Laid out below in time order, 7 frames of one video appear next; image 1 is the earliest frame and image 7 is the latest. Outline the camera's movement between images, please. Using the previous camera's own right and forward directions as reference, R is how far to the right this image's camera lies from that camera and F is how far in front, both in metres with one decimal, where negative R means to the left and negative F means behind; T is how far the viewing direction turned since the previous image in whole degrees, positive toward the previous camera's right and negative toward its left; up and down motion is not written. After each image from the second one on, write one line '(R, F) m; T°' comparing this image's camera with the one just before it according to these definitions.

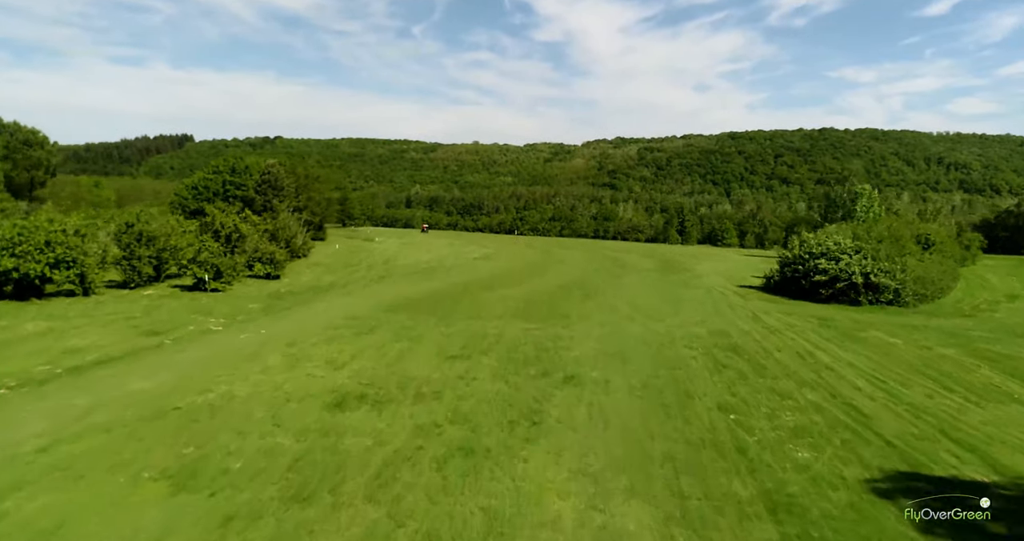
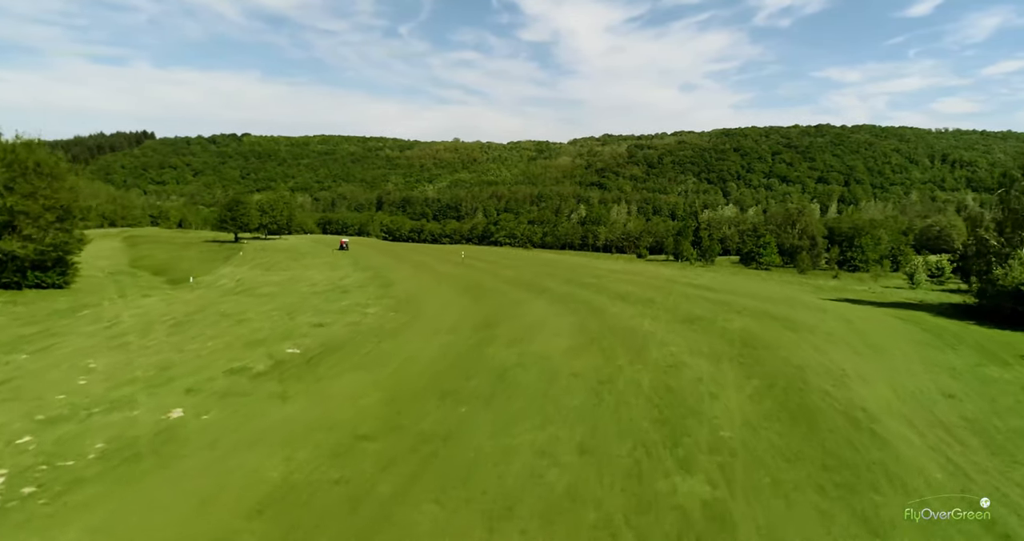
(+3.3, +29.1) m; +1°
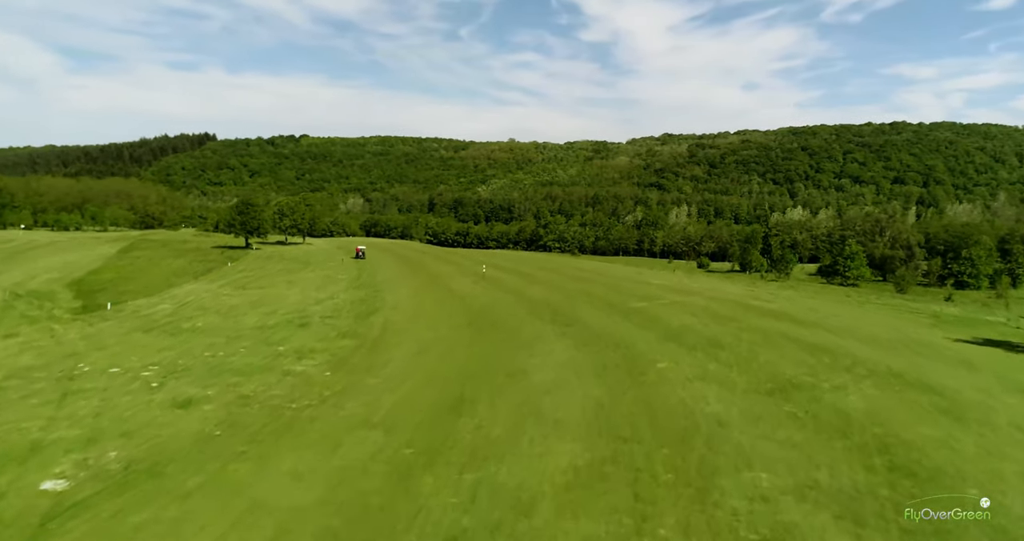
(+1.7, +9.8) m; -5°
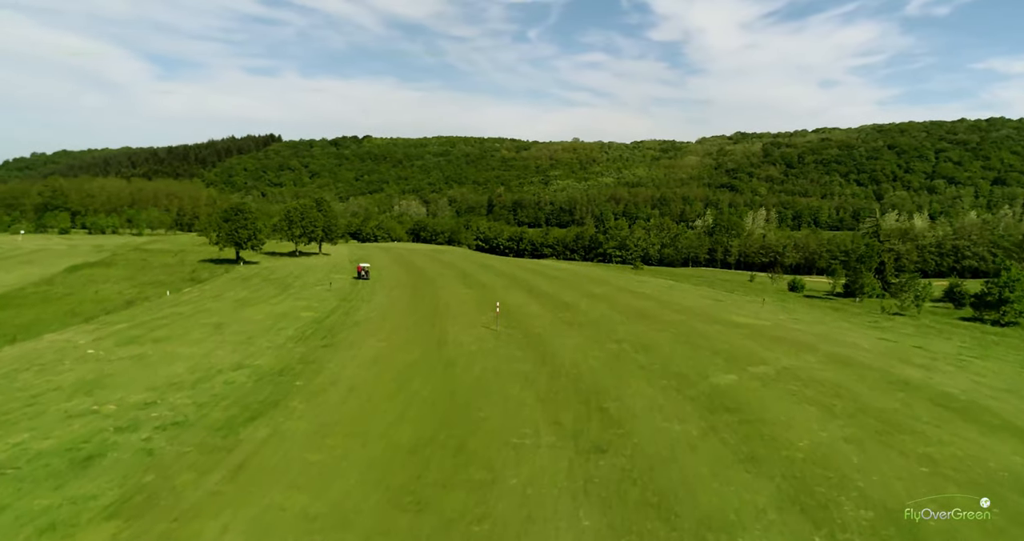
(+1.8, +13.8) m; -5°
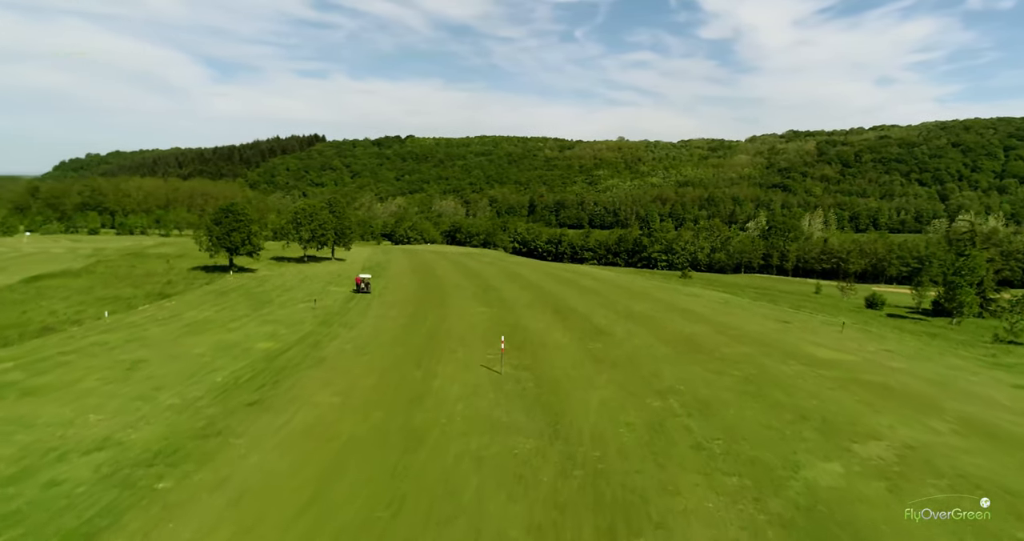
(+1.2, +8.0) m; -4°
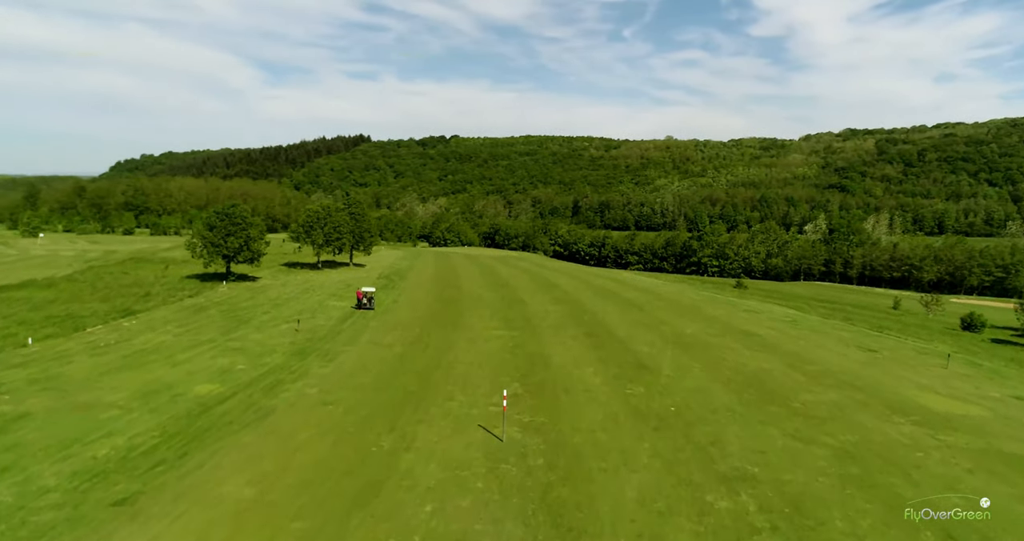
(+1.0, +6.7) m; -4°
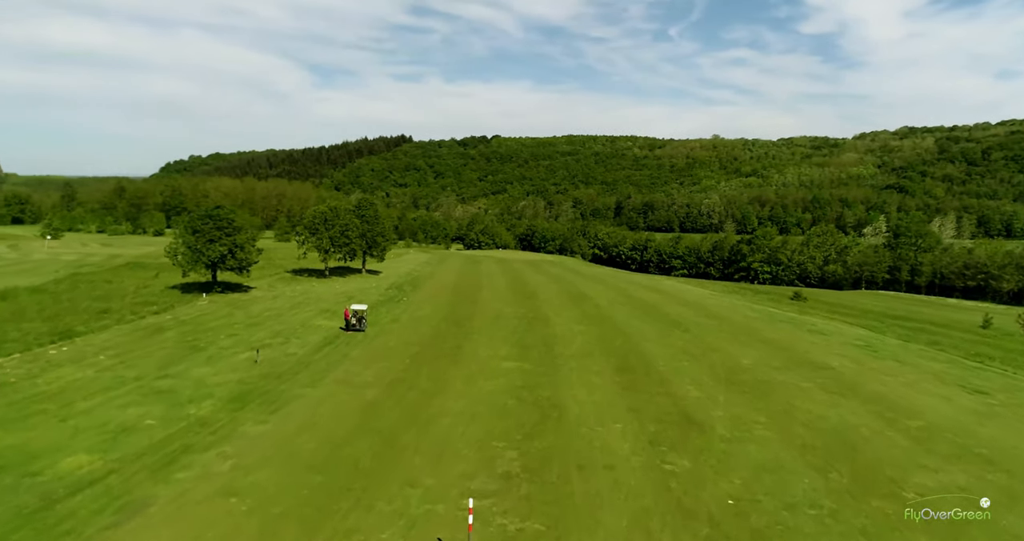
(+1.1, +6.5) m; -3°
